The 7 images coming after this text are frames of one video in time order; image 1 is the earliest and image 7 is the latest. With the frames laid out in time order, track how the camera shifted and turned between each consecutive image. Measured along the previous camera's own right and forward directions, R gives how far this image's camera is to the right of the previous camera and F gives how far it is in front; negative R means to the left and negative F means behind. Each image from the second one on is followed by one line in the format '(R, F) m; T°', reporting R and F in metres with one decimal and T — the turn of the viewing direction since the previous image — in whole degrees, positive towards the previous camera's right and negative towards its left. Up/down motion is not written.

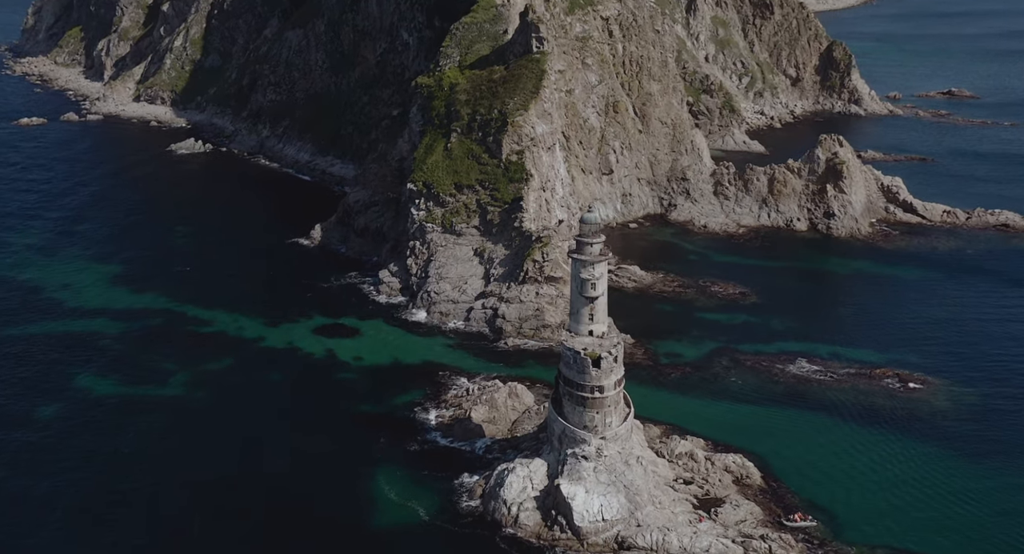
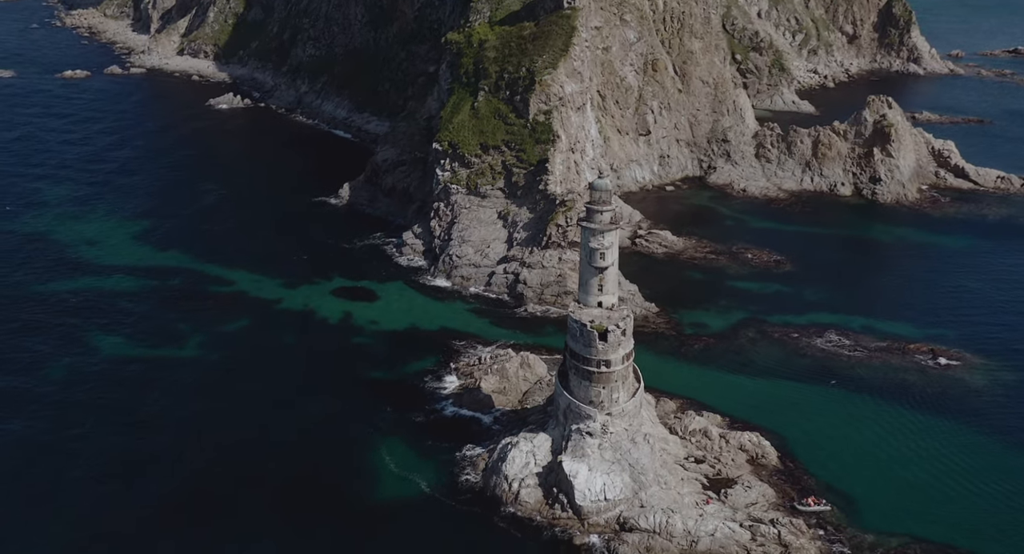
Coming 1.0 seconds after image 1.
(+1.8, +1.7) m; -3°
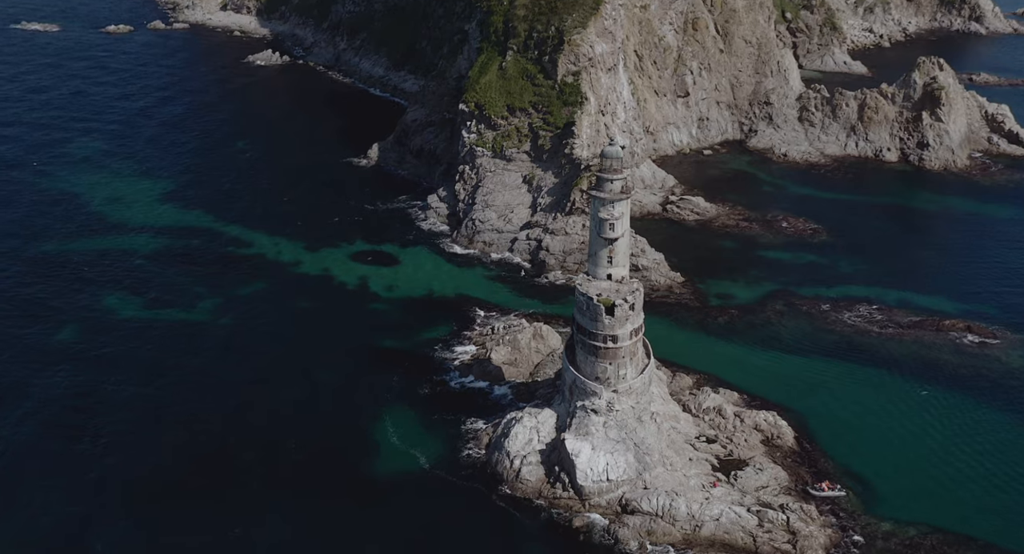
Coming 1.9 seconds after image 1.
(+1.7, +1.5) m; -3°
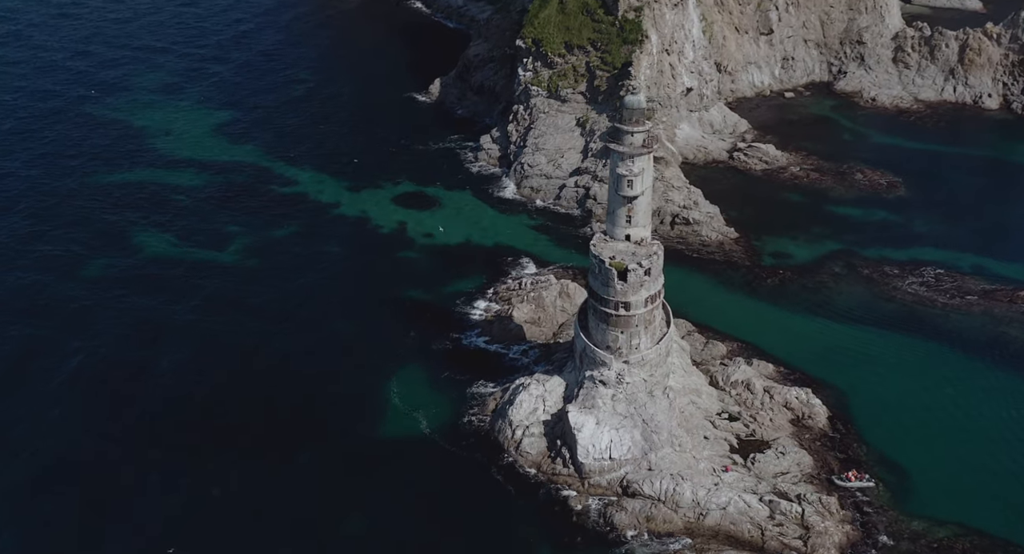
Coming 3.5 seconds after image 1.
(+3.3, +2.7) m; -5°
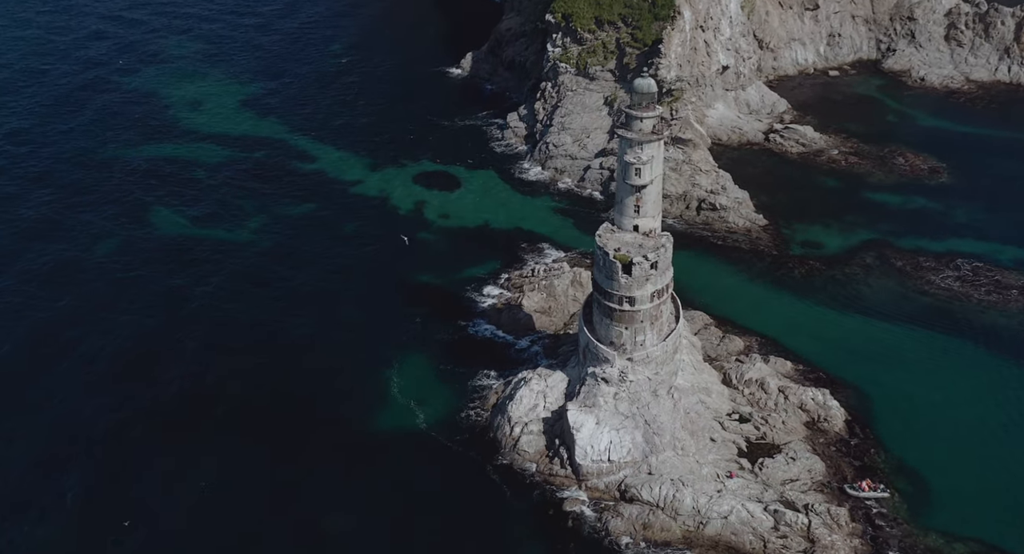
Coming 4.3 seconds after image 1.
(+1.7, +1.5) m; -3°
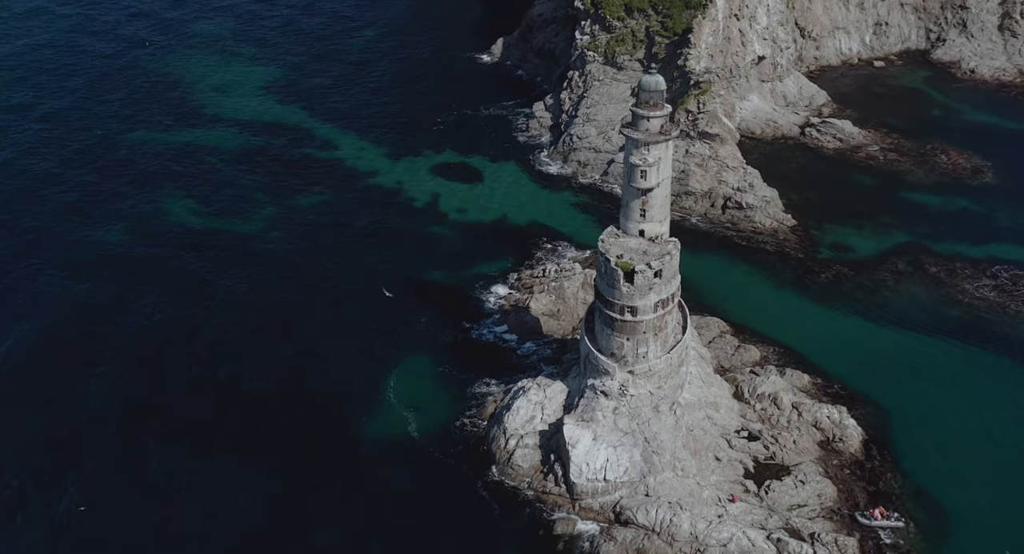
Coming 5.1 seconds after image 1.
(+1.7, +1.6) m; -3°
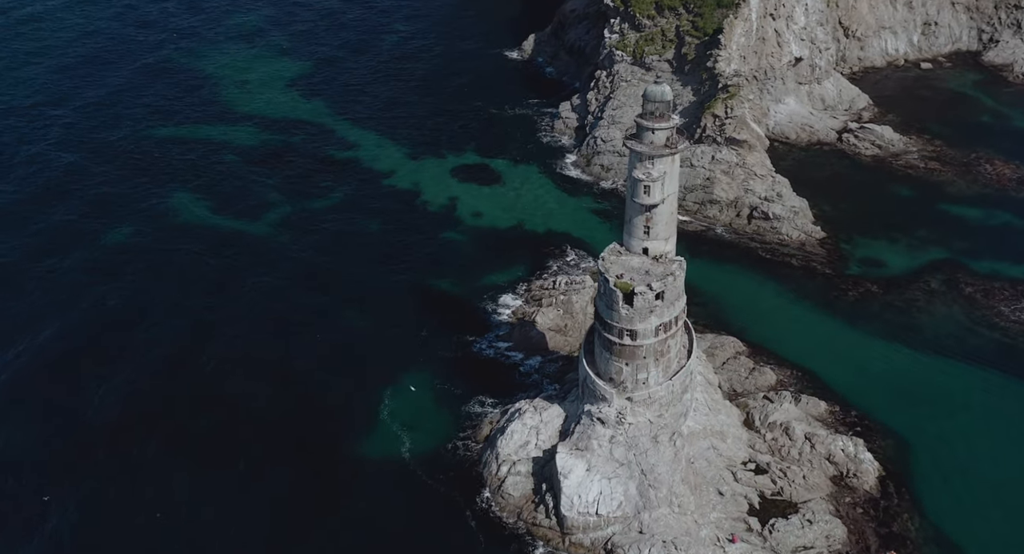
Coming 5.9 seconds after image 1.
(+1.8, +1.6) m; -3°
